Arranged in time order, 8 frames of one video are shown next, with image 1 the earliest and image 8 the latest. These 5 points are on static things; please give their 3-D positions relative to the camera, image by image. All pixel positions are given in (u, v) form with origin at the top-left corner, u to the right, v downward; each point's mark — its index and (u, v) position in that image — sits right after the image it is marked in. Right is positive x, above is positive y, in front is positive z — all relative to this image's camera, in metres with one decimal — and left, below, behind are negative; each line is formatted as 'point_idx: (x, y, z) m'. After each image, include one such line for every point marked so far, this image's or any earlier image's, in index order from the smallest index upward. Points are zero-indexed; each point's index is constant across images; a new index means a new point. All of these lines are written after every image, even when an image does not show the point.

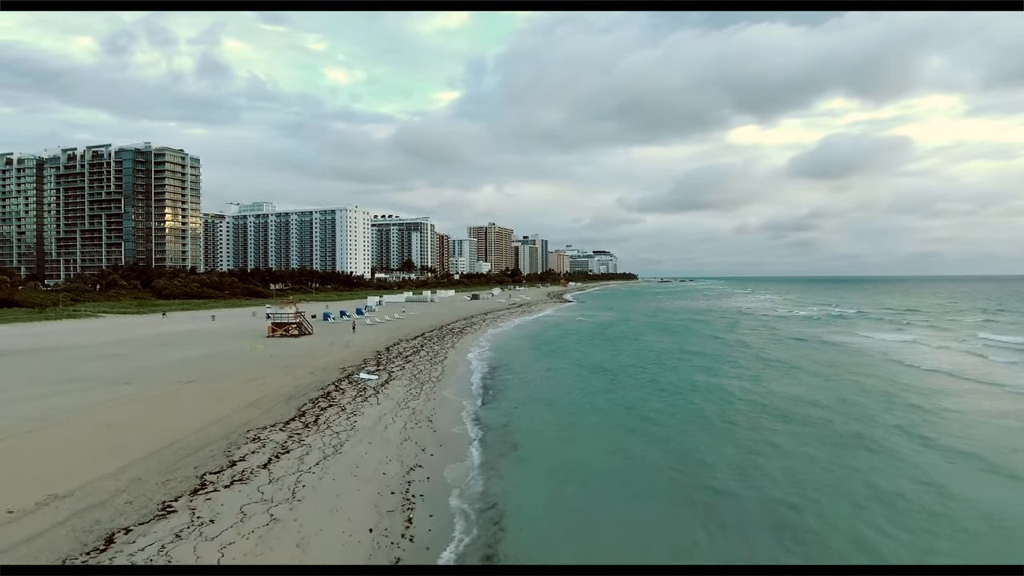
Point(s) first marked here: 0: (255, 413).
0: (-5.3, -2.6, +13.1) m
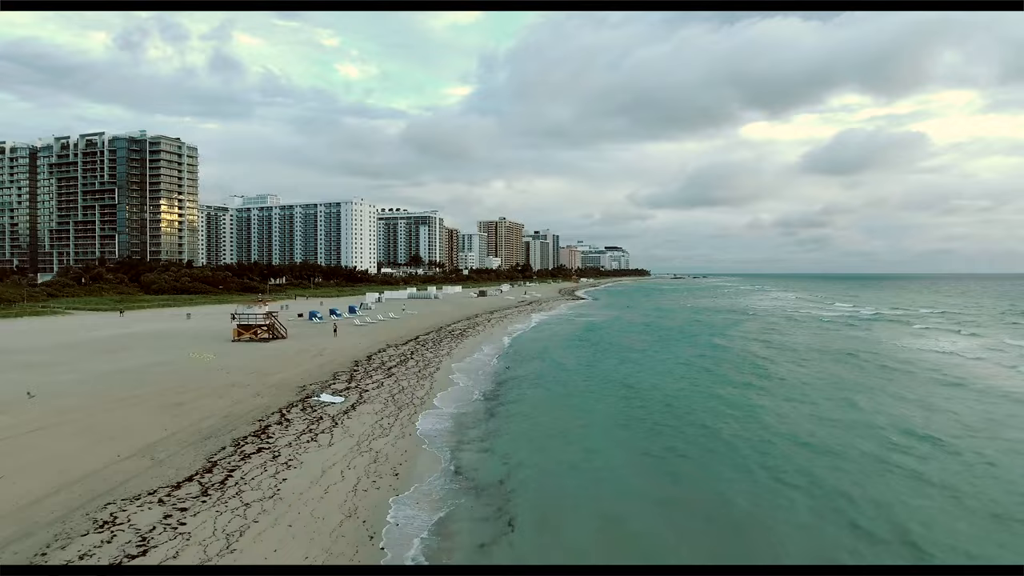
0: (-5.3, -2.6, +9.1) m
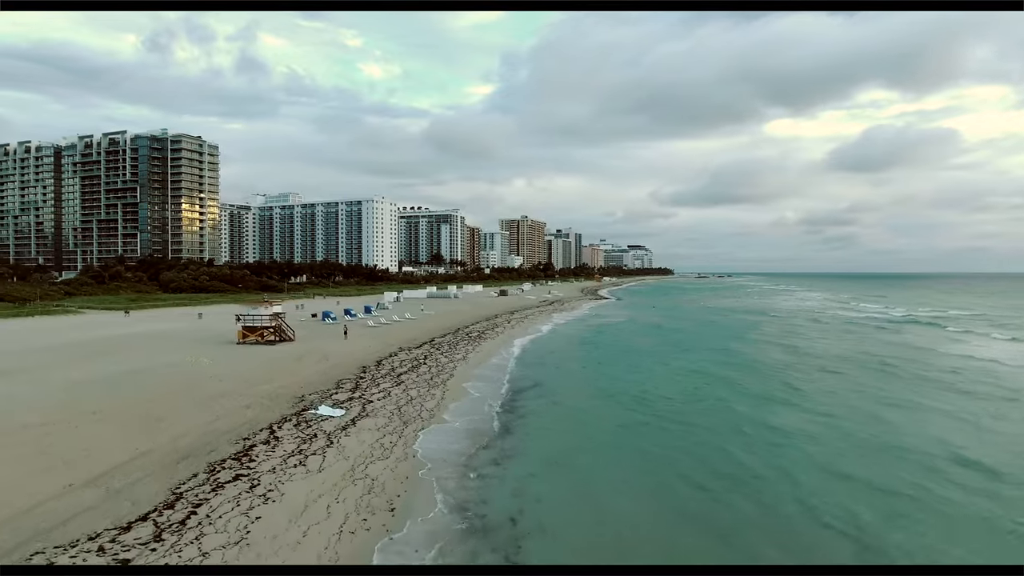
0: (-5.2, -2.6, +7.8) m
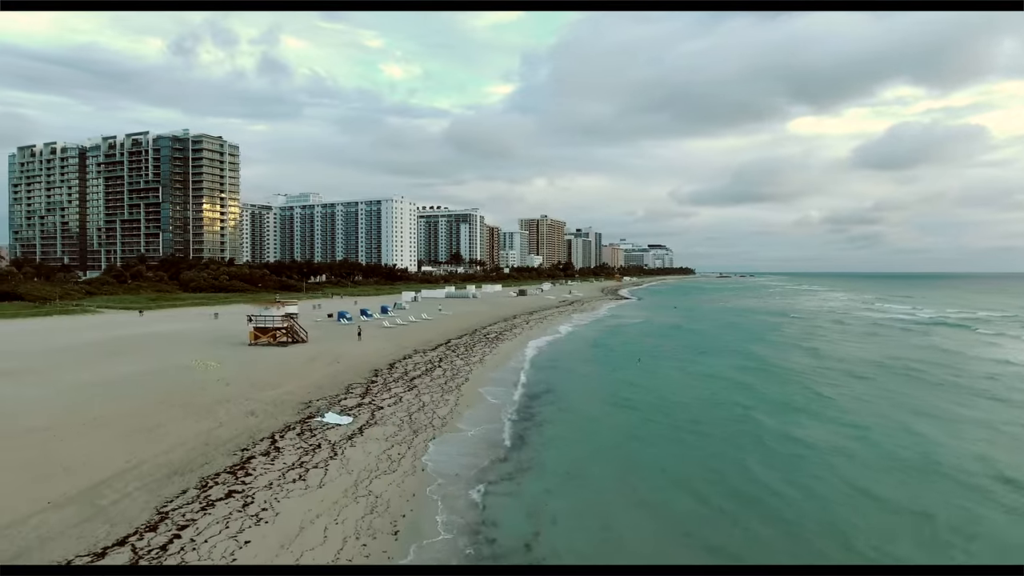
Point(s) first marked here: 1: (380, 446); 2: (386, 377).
0: (-5.0, -2.6, +7.2) m
1: (-2.2, -2.7, +10.8) m
2: (-3.3, -2.4, +16.8) m
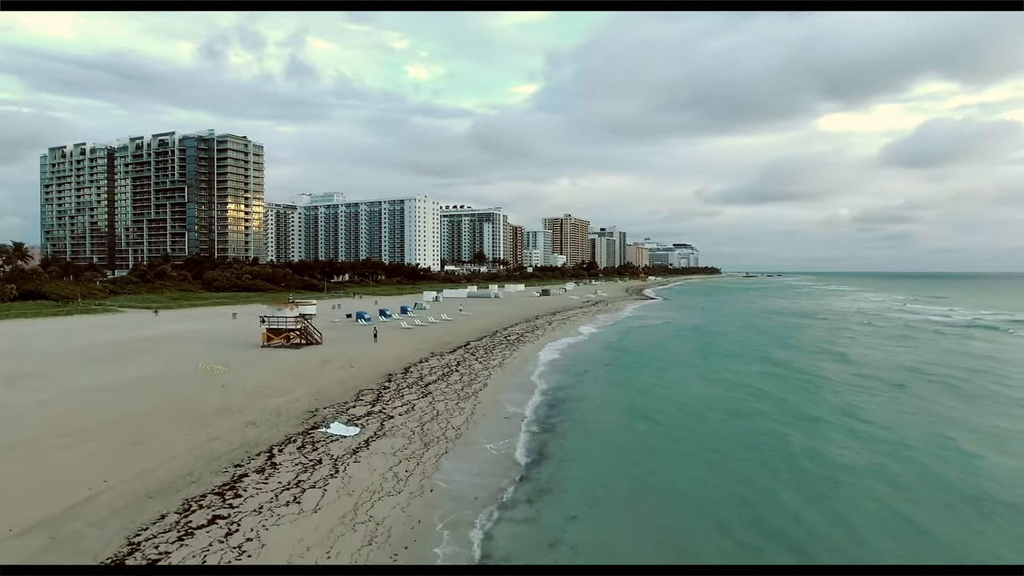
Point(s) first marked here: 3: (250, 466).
0: (-4.8, -2.6, +6.4) m
1: (-1.9, -2.7, +9.9) m
2: (-2.8, -2.4, +15.9) m
3: (-3.8, -2.6, +9.1) m
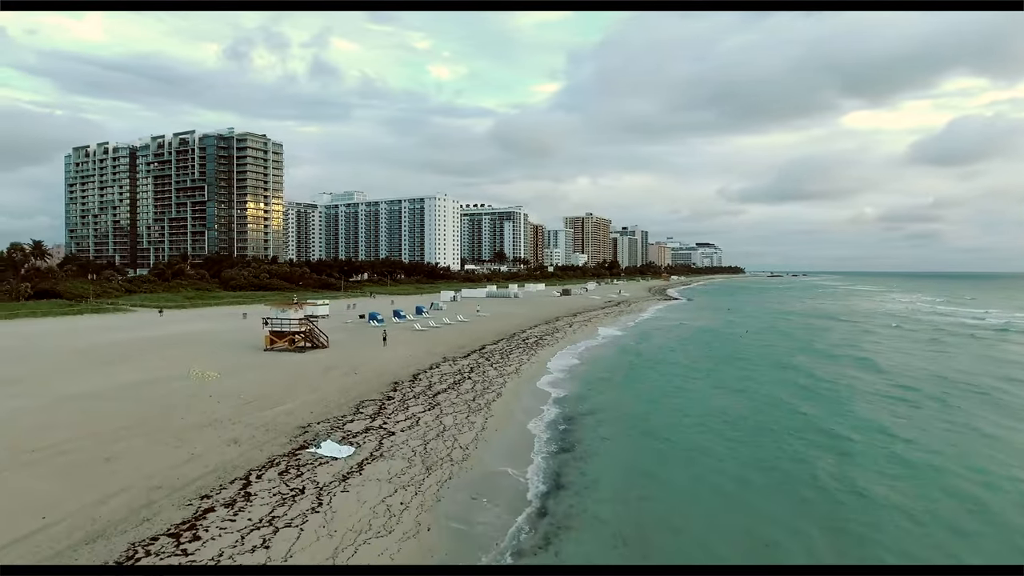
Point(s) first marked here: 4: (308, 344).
0: (-4.8, -2.6, +5.1) m
1: (-1.8, -2.7, +8.6) m
2: (-2.4, -2.4, +14.6) m
3: (-3.6, -2.6, +7.9) m
4: (-6.4, -1.8, +19.9) m
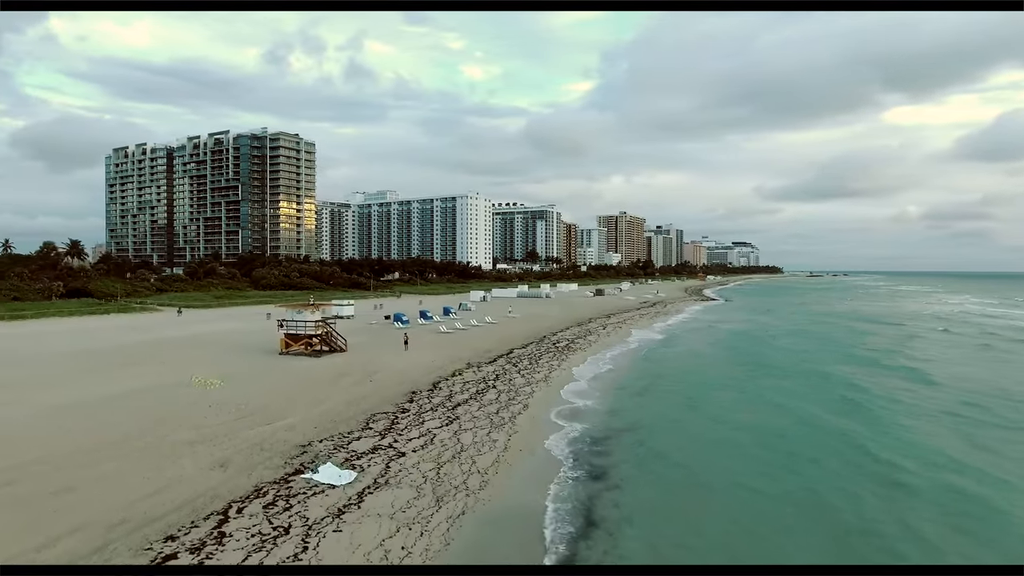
0: (-4.7, -2.7, +4.0) m
1: (-1.5, -2.8, +7.3) m
2: (-1.9, -2.4, +13.3) m
3: (-3.4, -2.6, +6.7) m
4: (-5.5, -1.8, +18.8) m
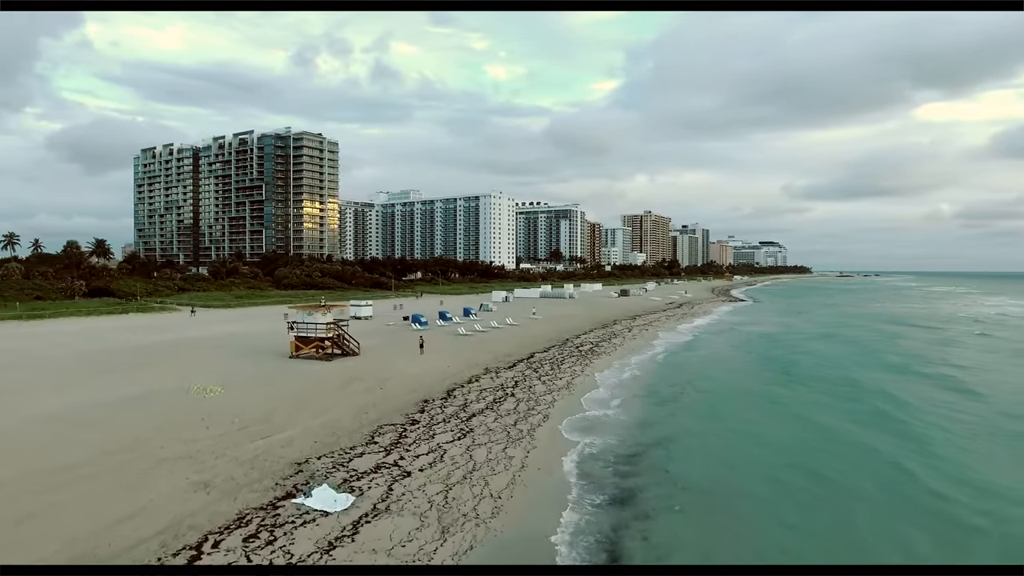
0: (-4.7, -2.7, +3.1) m
1: (-1.4, -2.8, +6.3) m
2: (-1.5, -2.4, +12.4) m
3: (-3.3, -2.6, +5.8) m
4: (-4.9, -1.8, +18.0) m
